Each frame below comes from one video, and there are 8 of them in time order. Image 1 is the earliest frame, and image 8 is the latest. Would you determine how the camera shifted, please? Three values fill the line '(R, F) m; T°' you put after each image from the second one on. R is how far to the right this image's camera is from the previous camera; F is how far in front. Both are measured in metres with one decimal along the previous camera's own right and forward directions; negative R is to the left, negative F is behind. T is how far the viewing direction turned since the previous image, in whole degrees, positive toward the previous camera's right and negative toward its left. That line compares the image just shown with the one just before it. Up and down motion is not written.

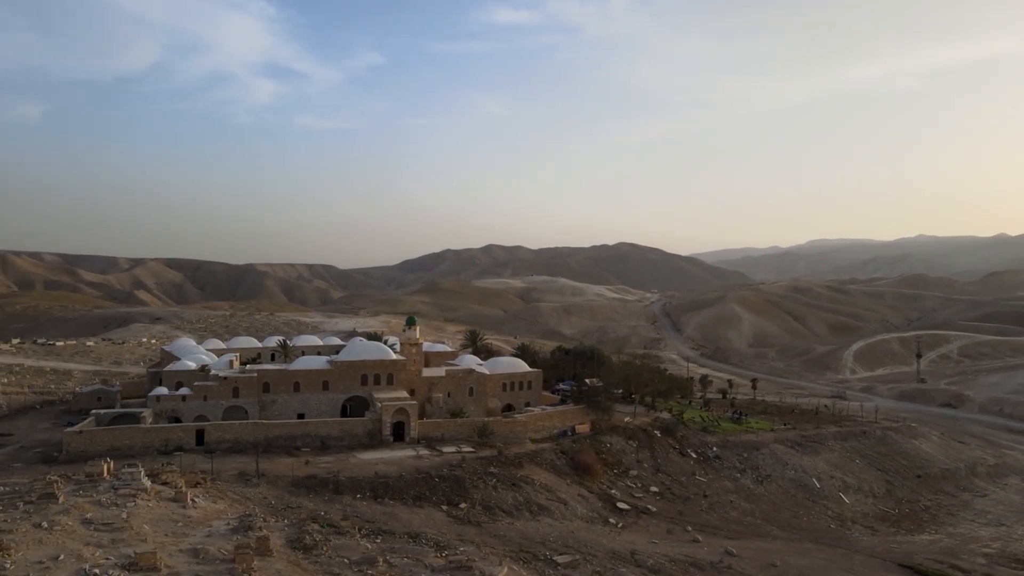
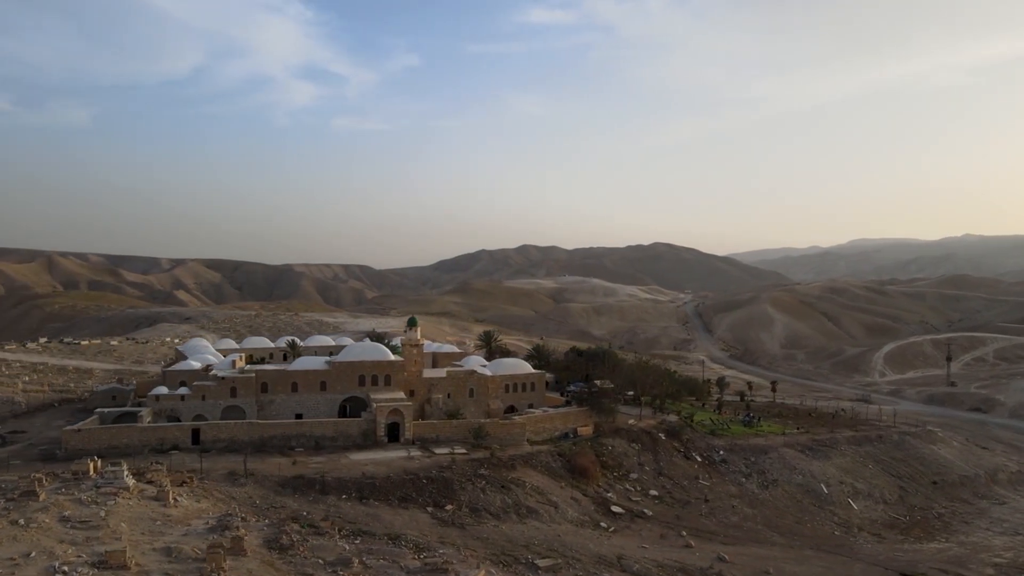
(+1.2, +0.1) m; -2°
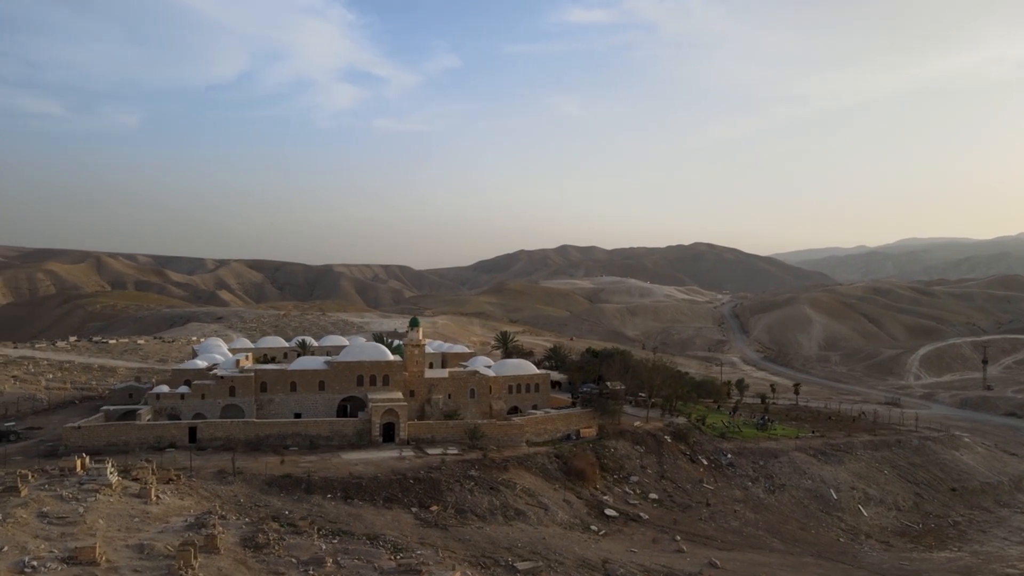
(+1.3, +0.2) m; -3°
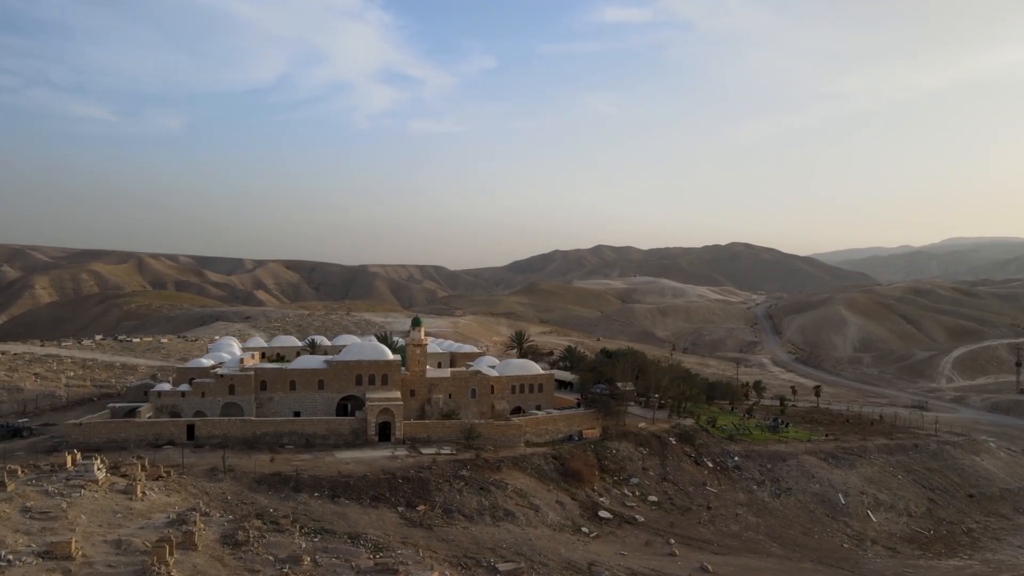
(+1.2, +0.1) m; -2°
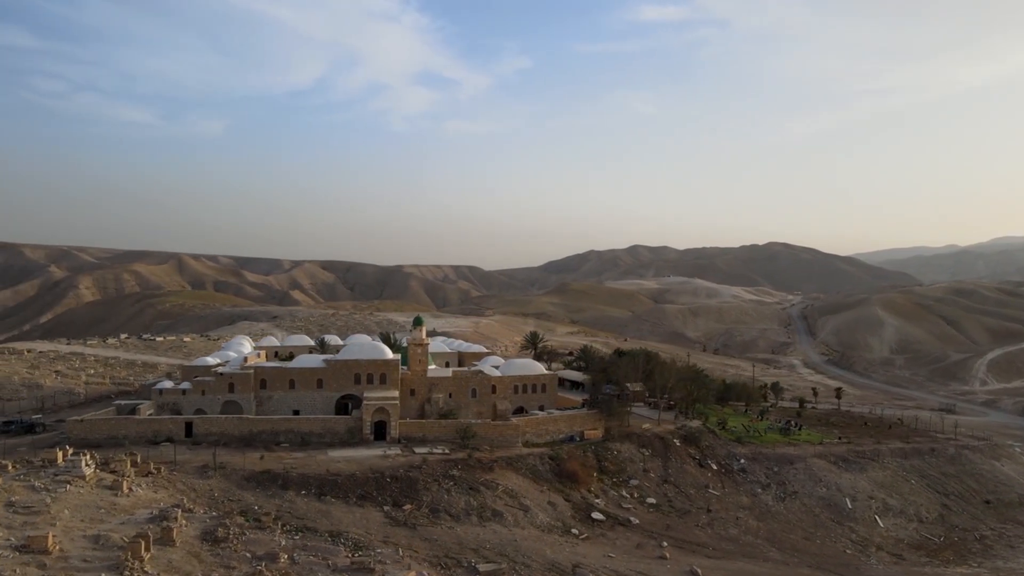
(+1.2, +0.1) m; -2°
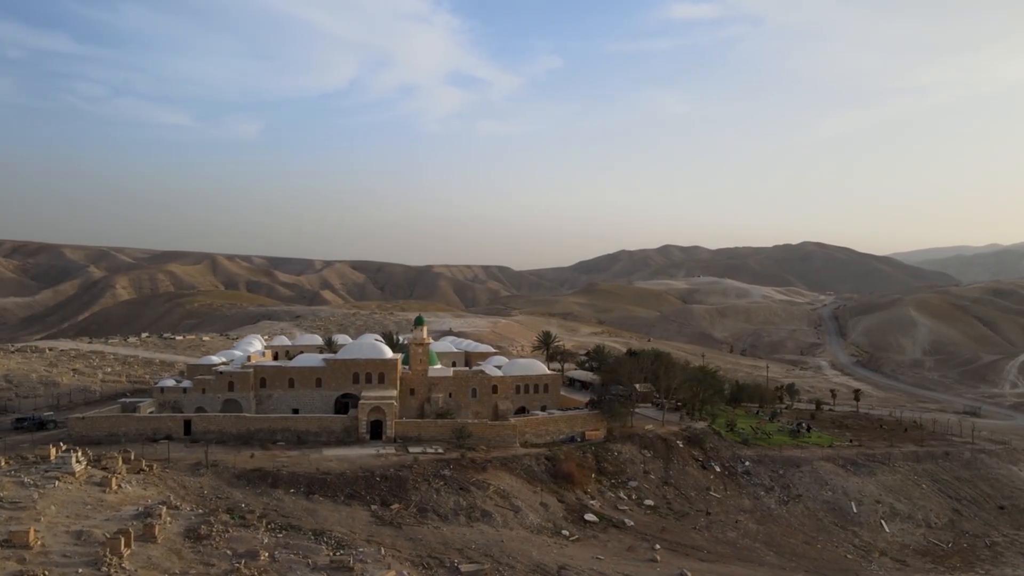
(+1.0, +0.1) m; -2°
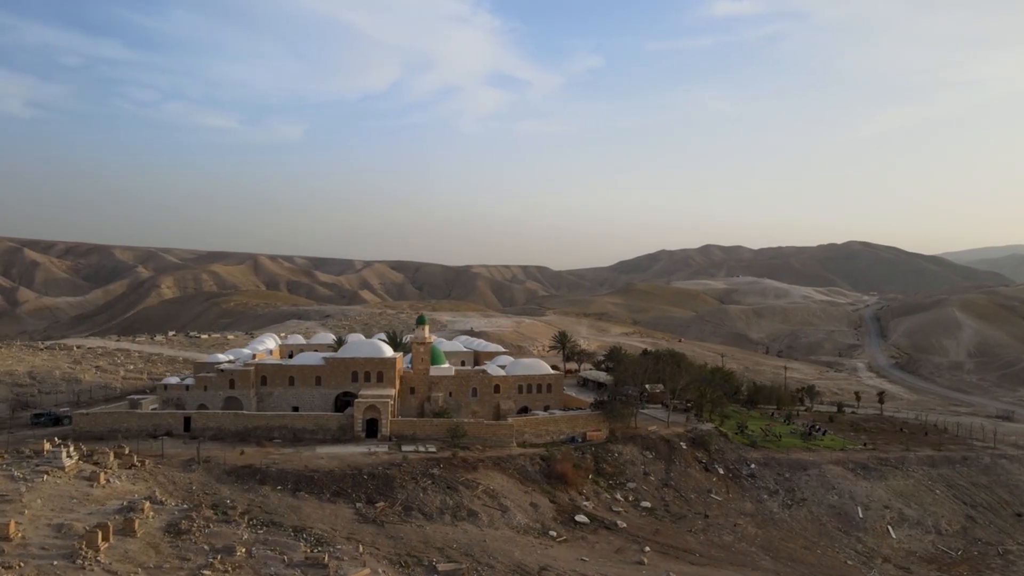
(+1.3, +0.1) m; -3°
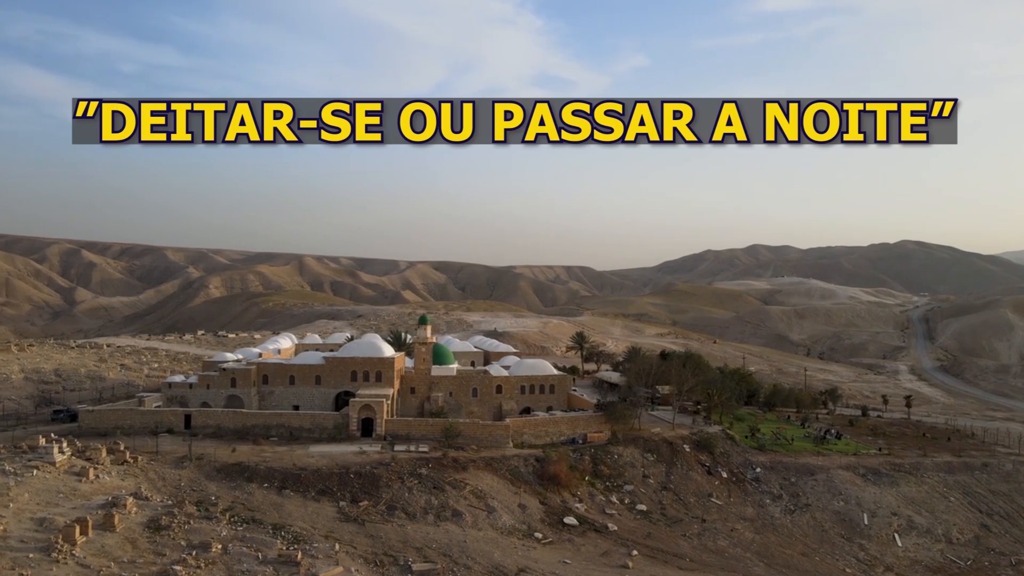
(+1.5, +0.1) m; -3°
